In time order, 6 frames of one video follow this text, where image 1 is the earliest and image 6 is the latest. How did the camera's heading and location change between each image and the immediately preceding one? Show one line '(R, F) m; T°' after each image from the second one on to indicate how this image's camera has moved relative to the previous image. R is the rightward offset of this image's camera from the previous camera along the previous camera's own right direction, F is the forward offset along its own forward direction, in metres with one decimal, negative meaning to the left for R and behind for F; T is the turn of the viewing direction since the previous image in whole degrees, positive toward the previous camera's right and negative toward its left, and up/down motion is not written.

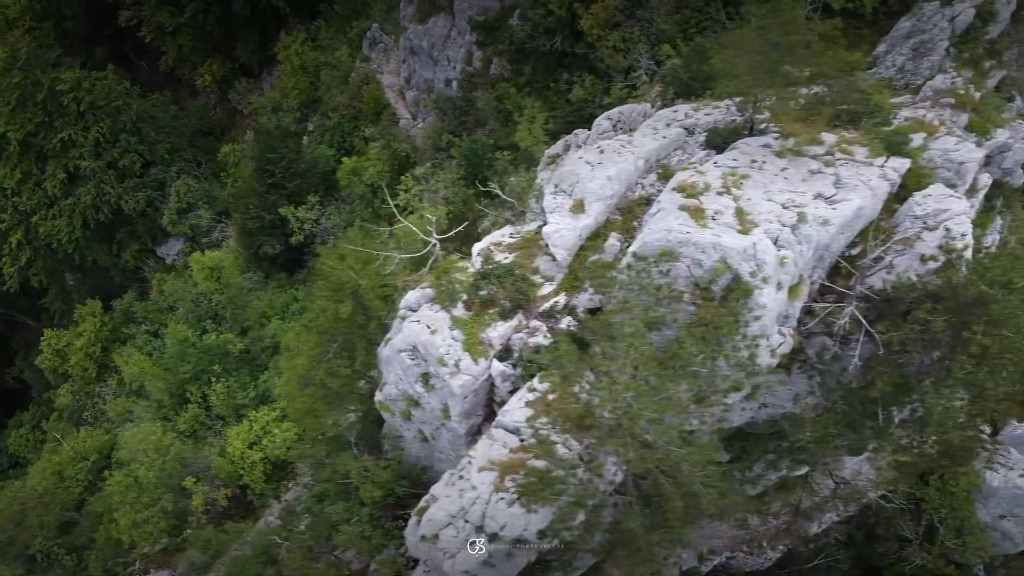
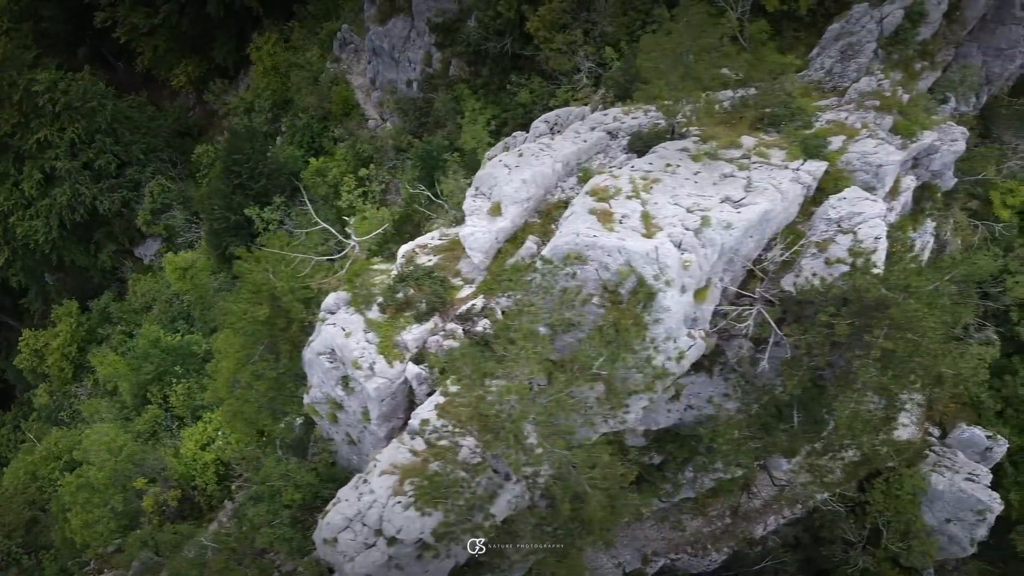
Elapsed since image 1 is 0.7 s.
(+1.2, 0.0) m; 0°
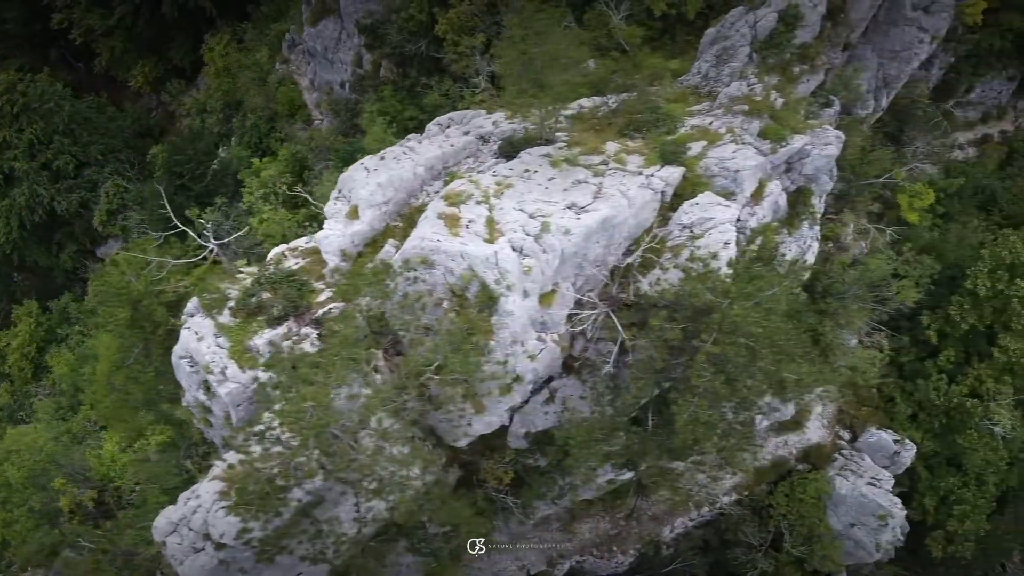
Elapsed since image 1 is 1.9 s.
(+2.1, 0.0) m; -1°
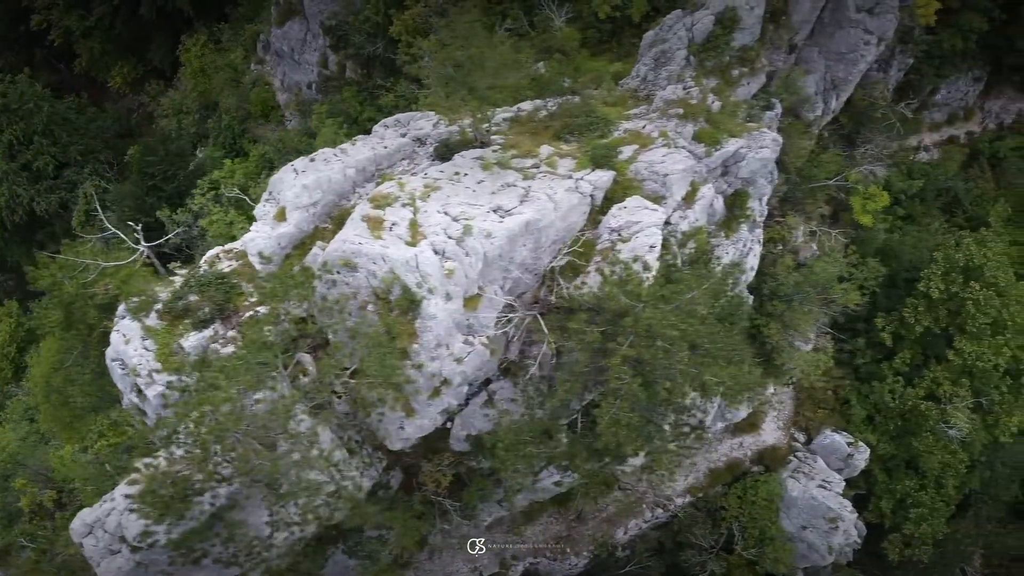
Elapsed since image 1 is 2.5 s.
(+1.1, 0.0) m; 0°
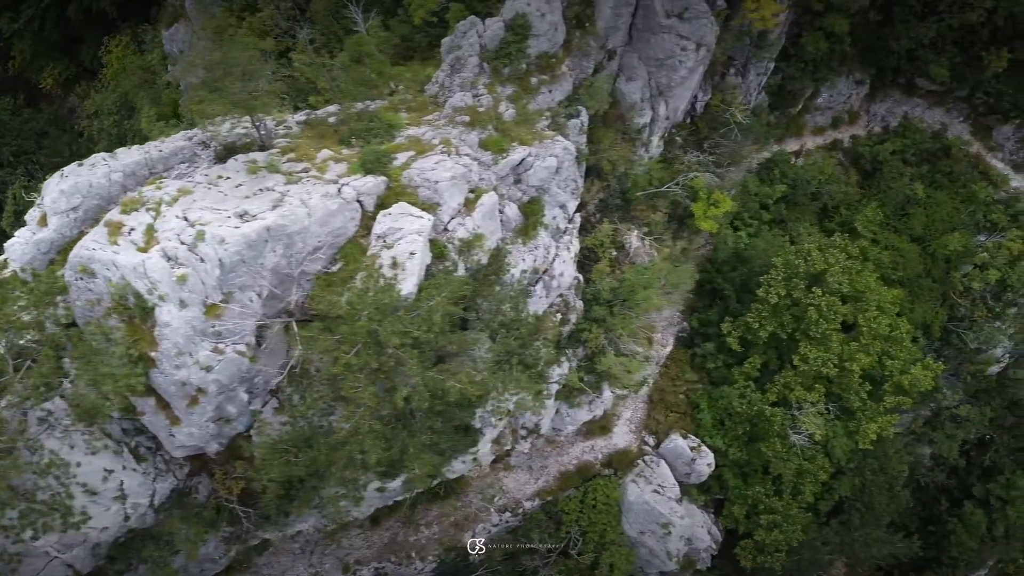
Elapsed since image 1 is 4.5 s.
(+3.5, 0.0) m; -1°
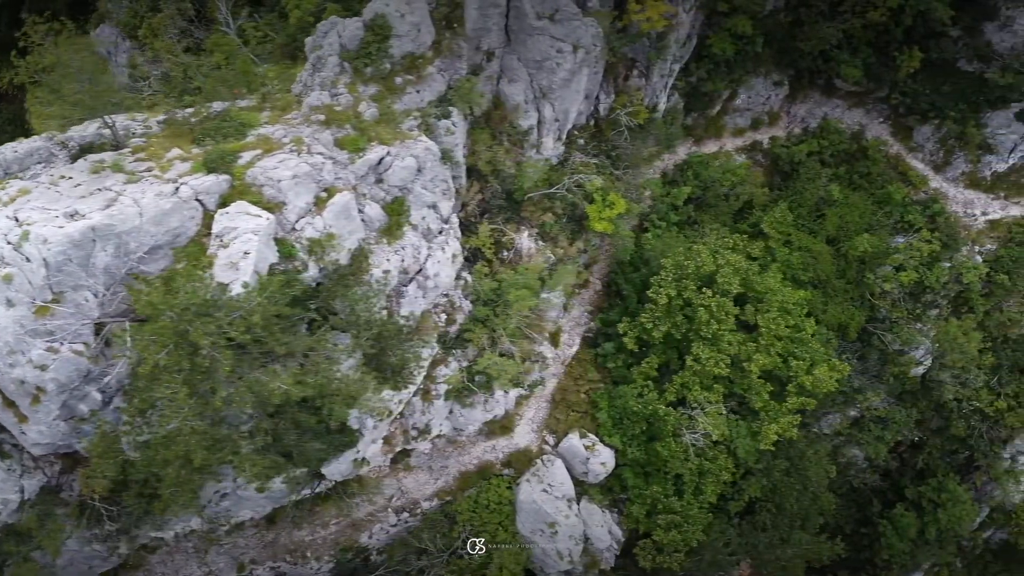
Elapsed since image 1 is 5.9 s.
(+2.3, -0.1) m; 0°
